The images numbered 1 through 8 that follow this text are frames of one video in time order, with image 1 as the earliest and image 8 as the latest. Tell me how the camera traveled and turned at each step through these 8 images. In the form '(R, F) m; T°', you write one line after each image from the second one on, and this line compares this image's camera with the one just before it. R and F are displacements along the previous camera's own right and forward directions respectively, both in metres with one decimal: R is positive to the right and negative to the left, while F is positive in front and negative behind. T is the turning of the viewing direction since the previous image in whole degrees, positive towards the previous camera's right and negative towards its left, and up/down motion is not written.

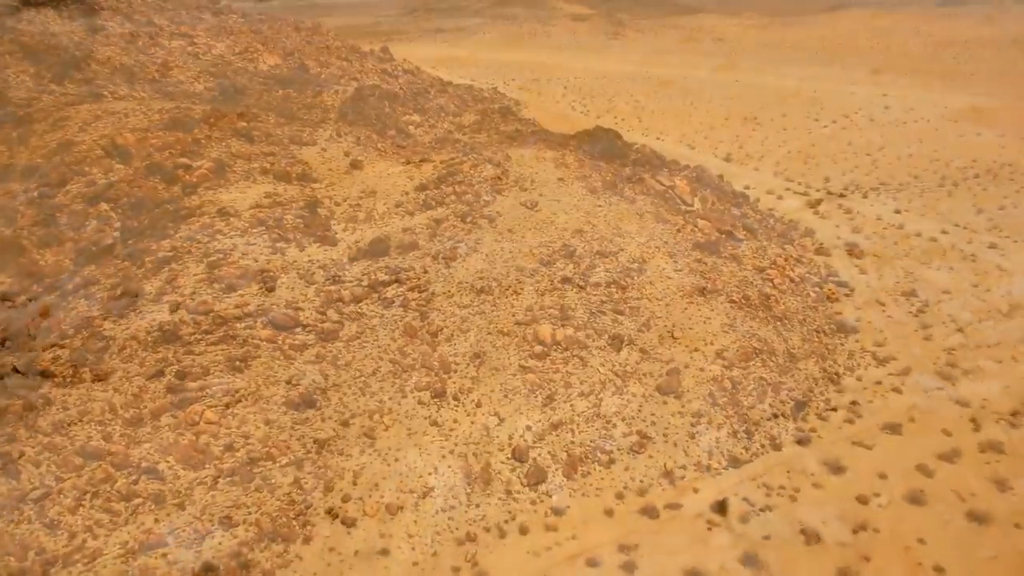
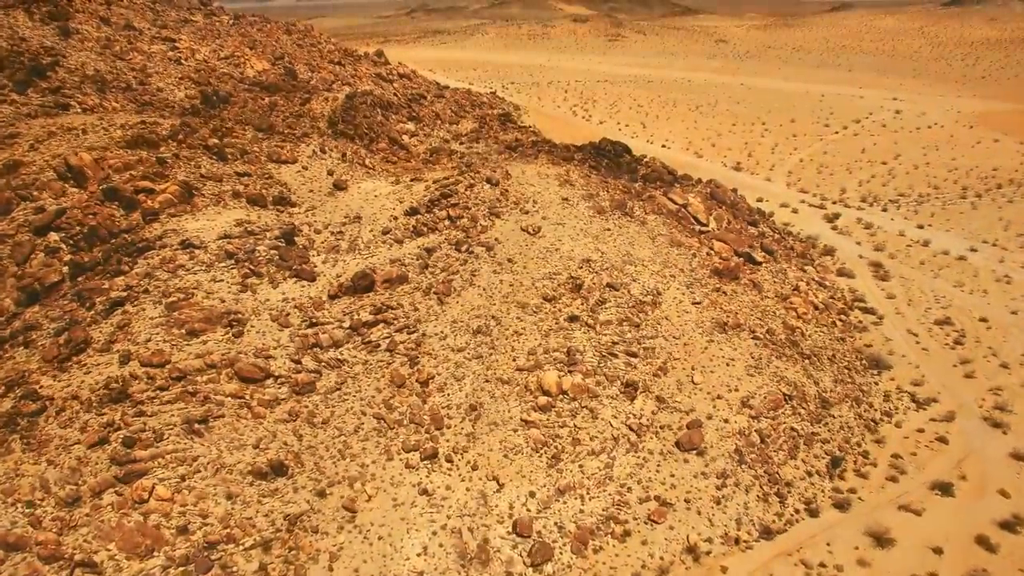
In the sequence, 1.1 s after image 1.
(0.0, +1.4) m; 0°
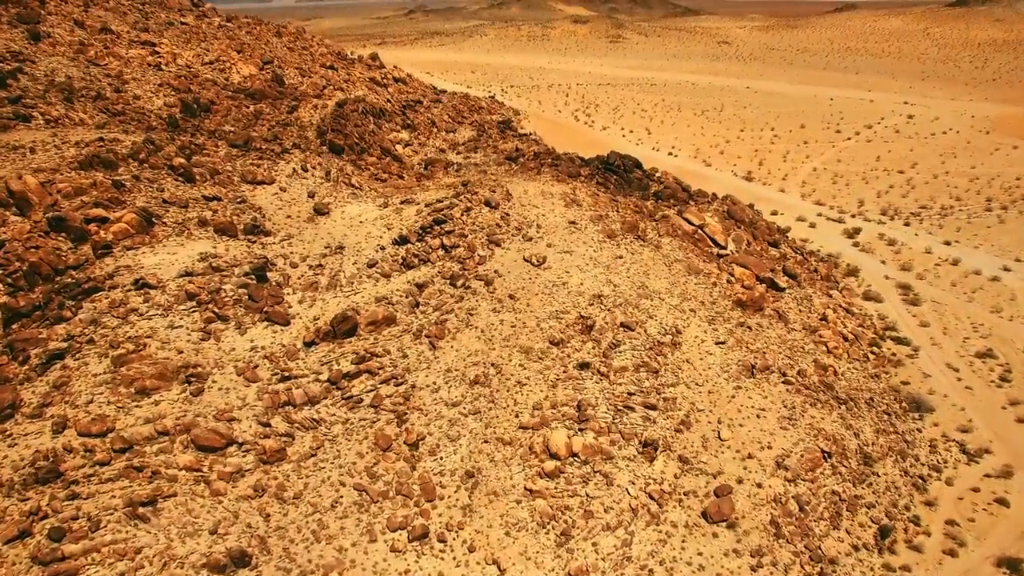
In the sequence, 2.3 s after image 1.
(-0.1, +1.4) m; 0°
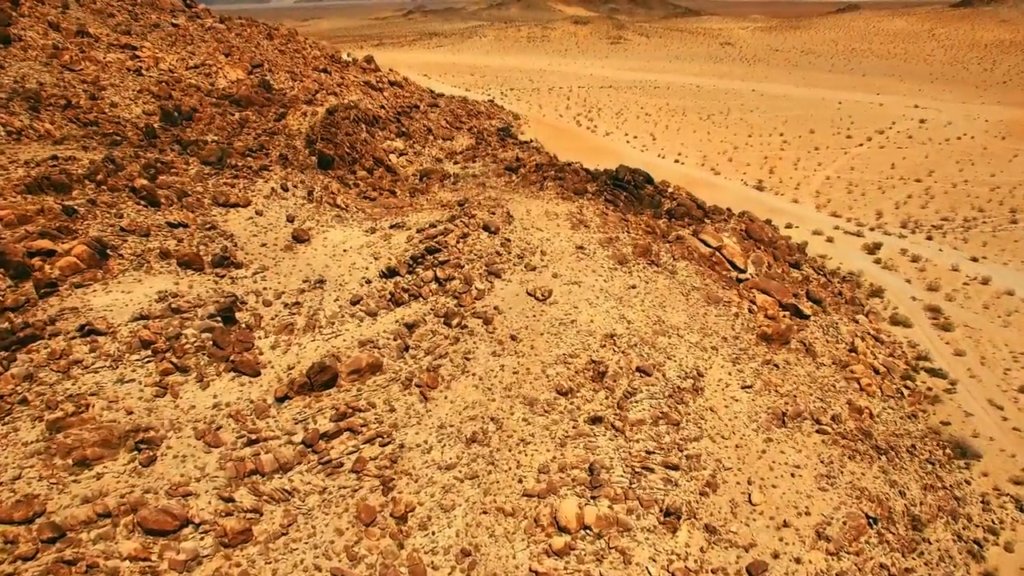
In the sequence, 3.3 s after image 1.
(0.0, +1.3) m; 0°
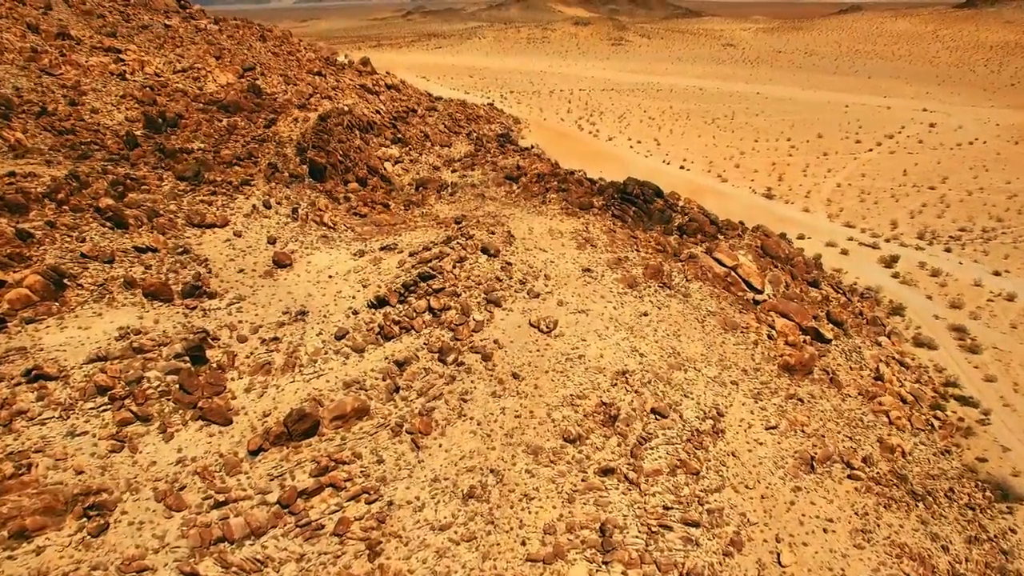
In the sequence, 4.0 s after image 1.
(0.0, +0.9) m; 0°
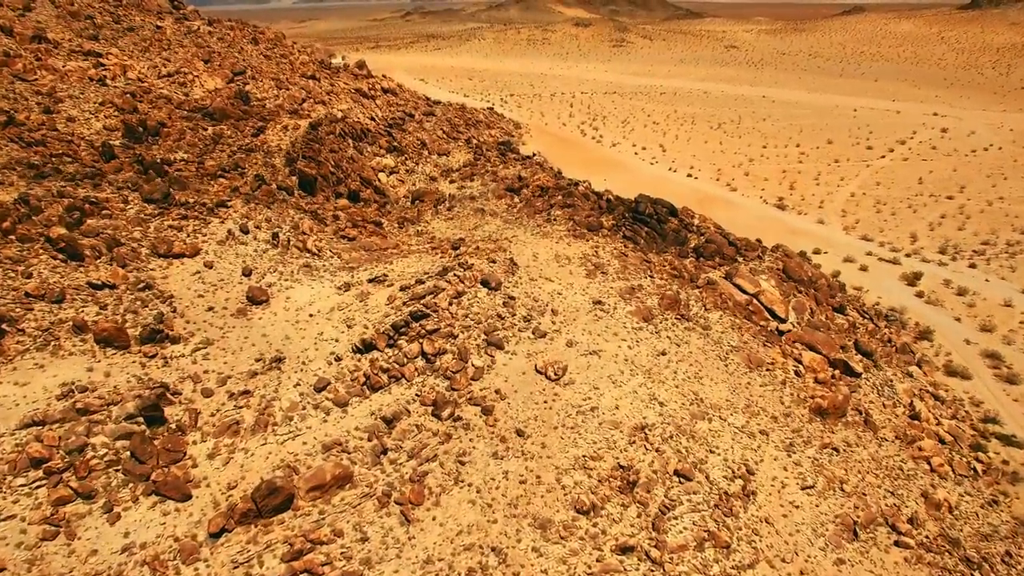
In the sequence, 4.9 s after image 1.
(-0.1, +1.1) m; 0°
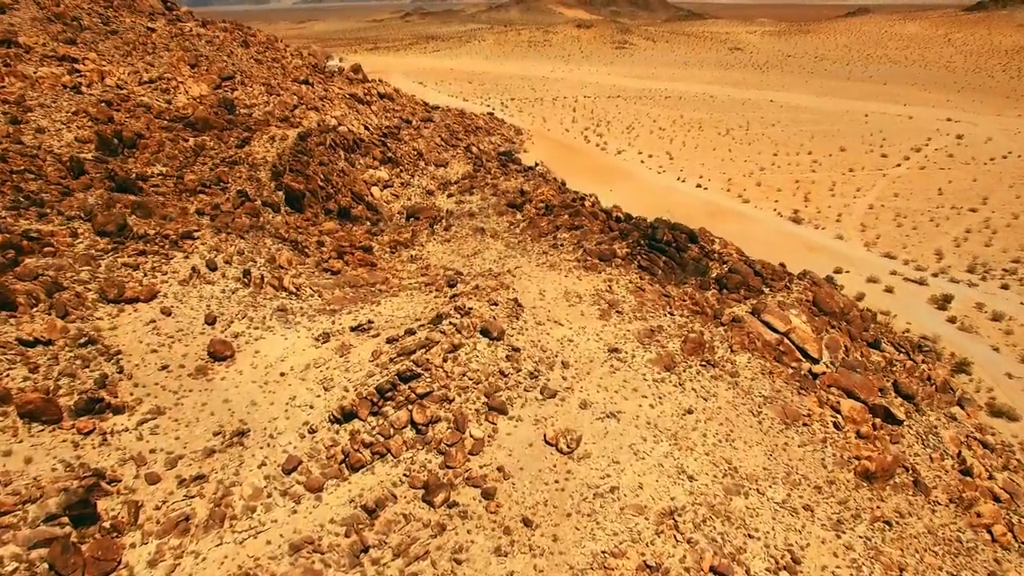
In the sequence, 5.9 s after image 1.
(-0.1, +1.3) m; 0°
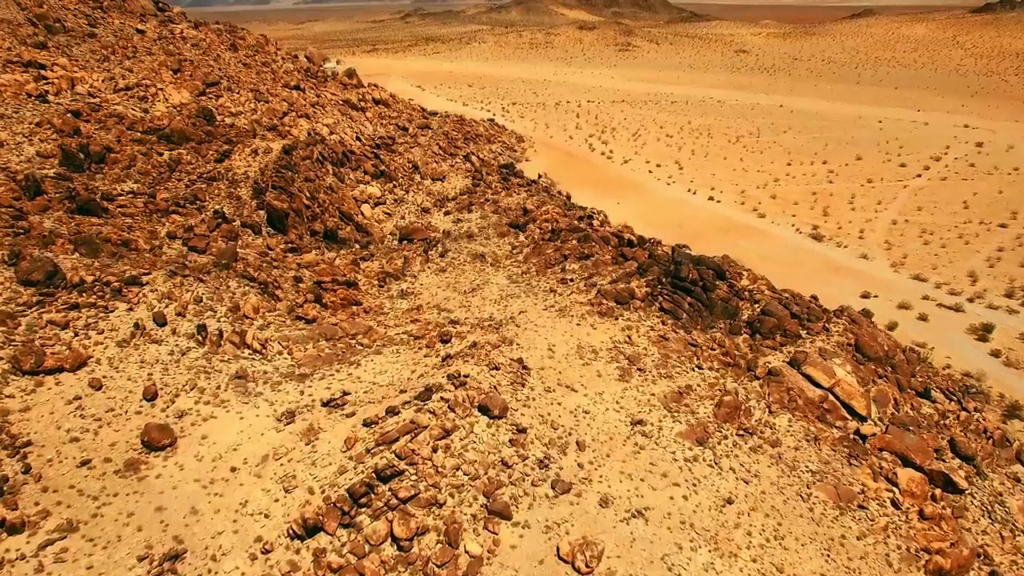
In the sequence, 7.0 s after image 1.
(-0.1, +1.4) m; 0°
